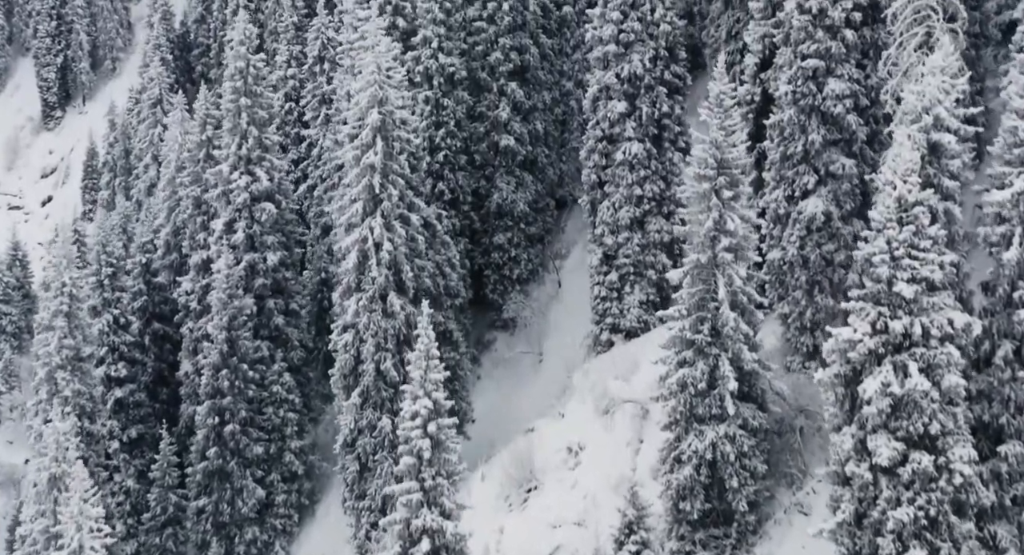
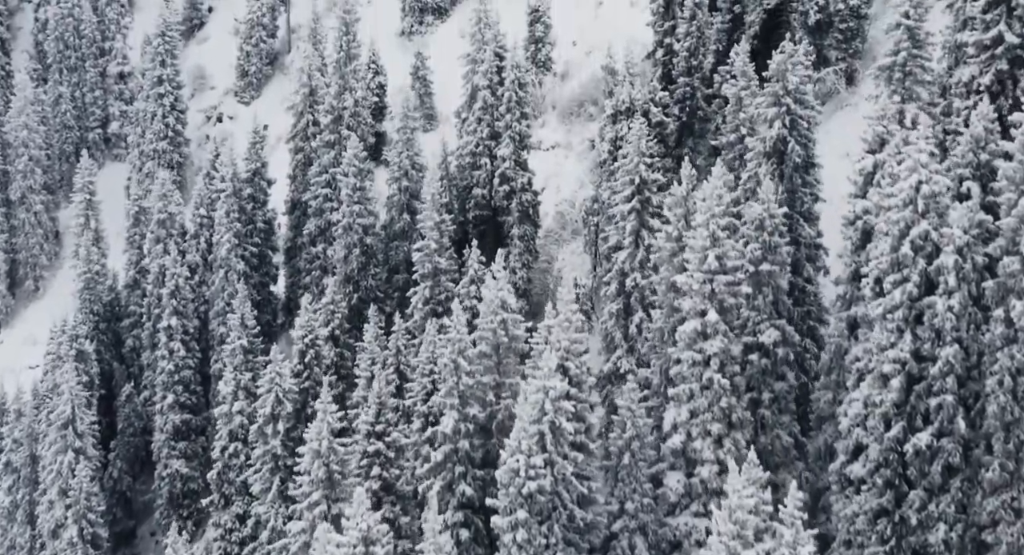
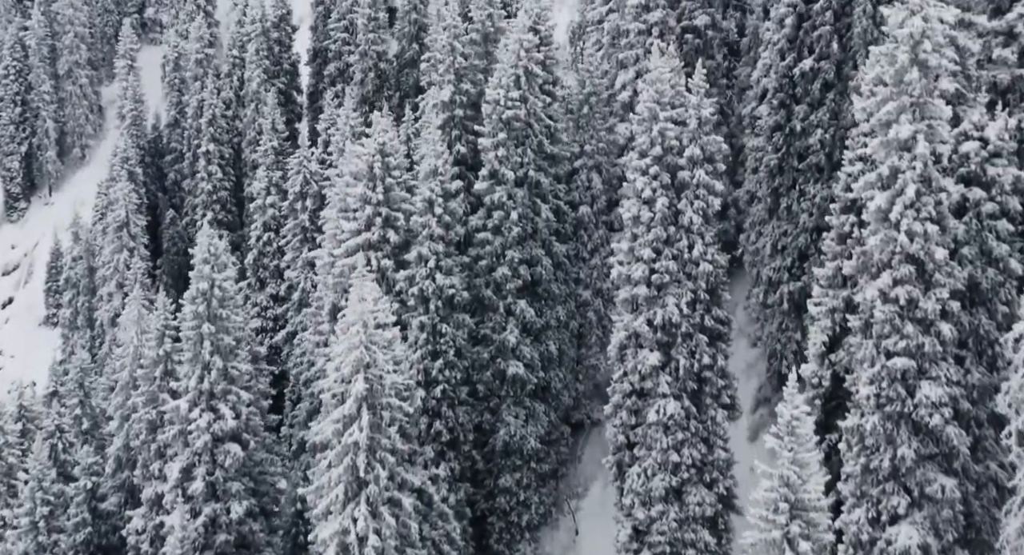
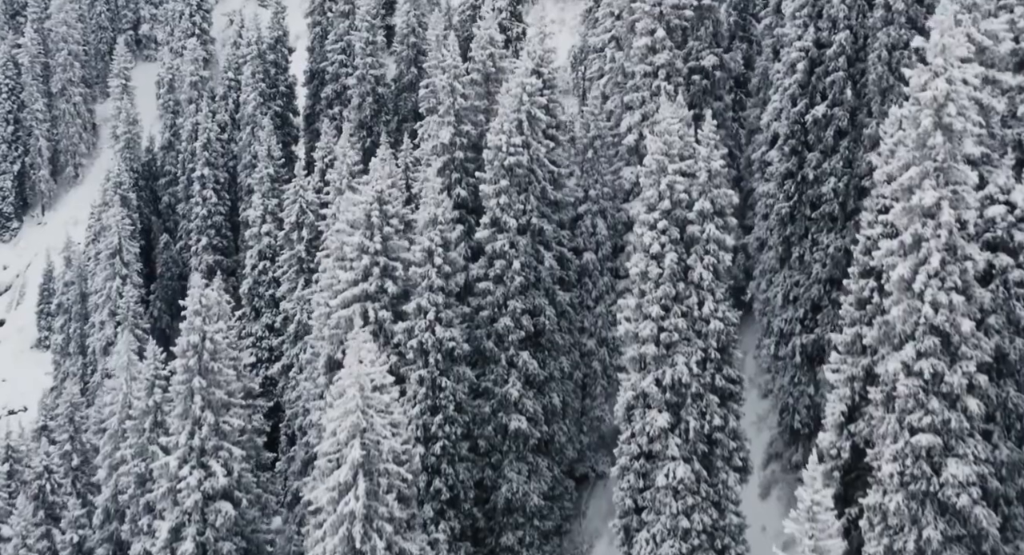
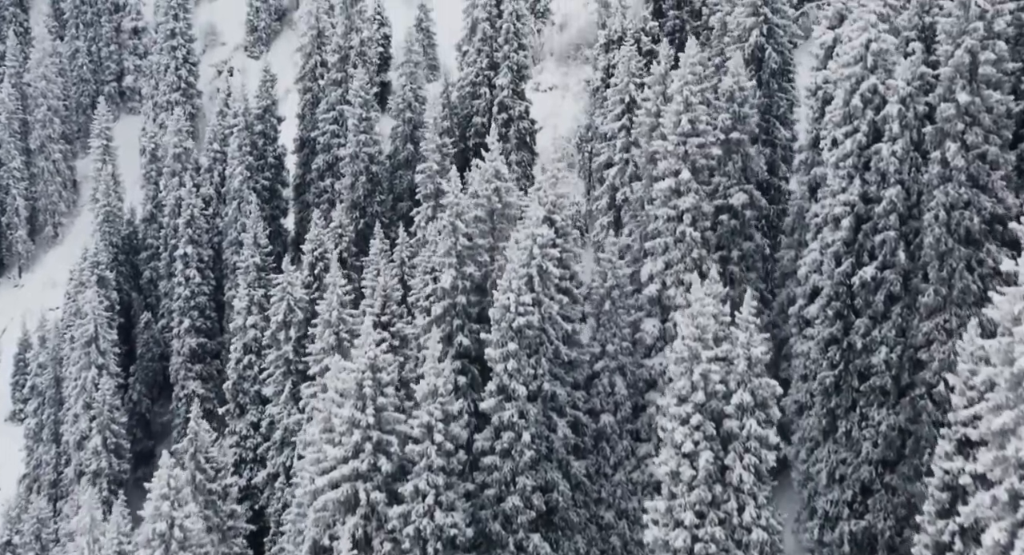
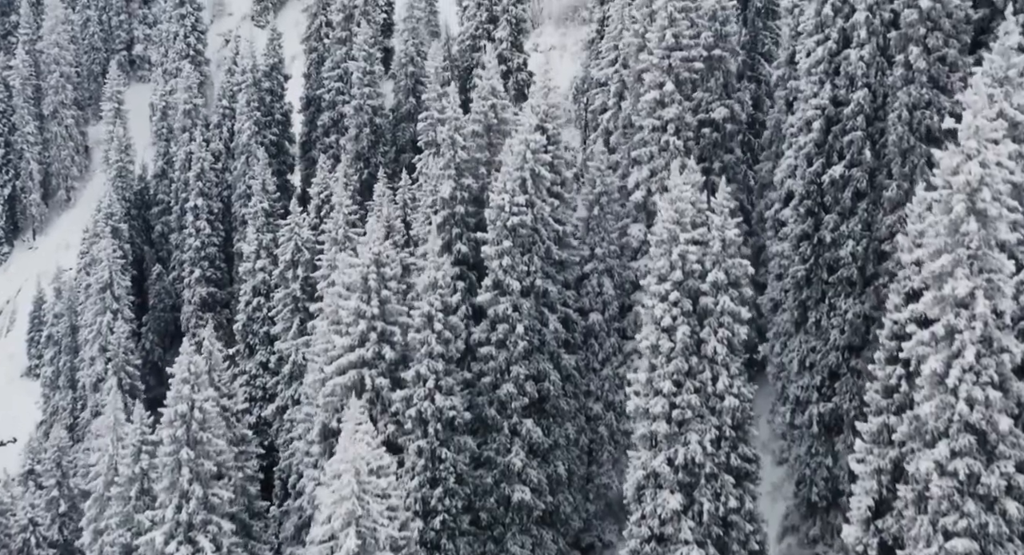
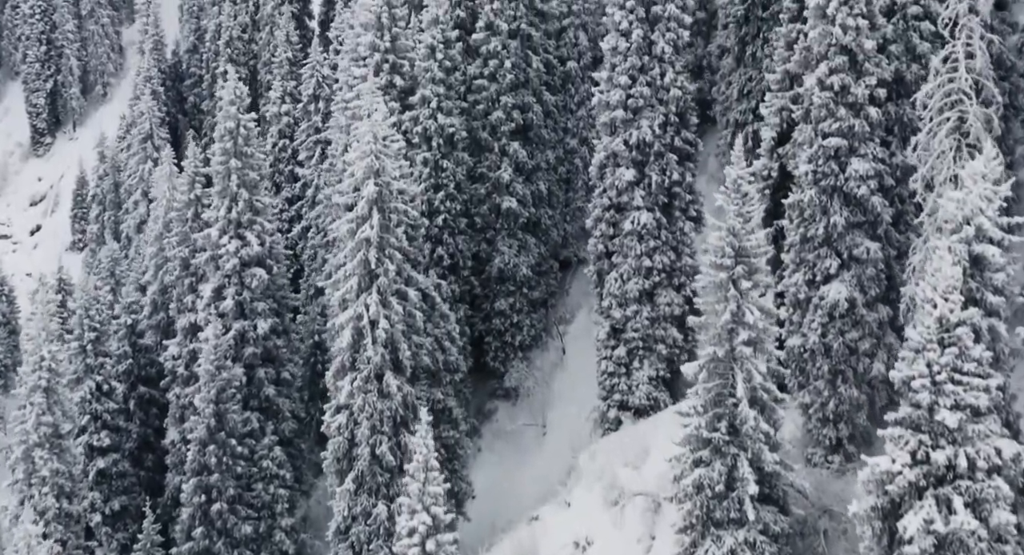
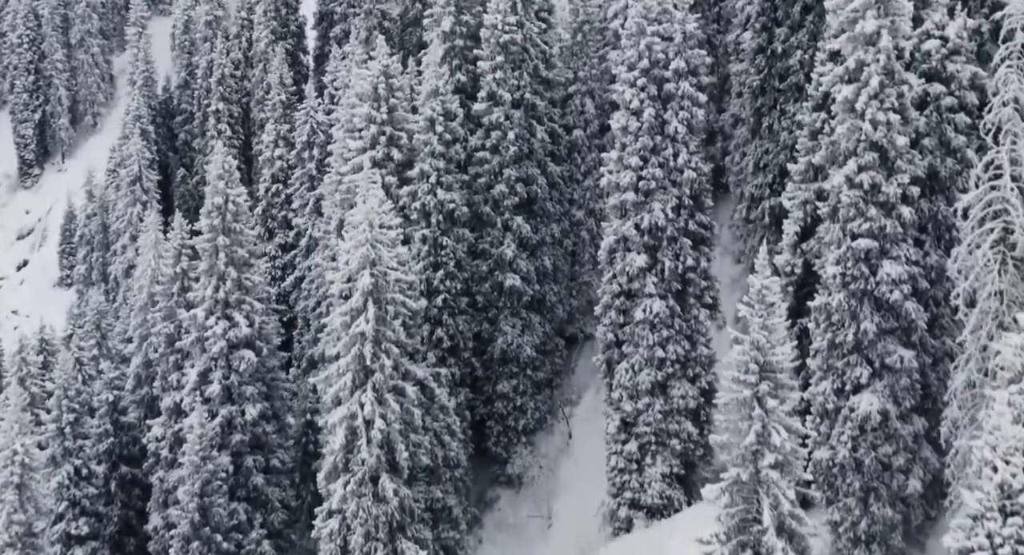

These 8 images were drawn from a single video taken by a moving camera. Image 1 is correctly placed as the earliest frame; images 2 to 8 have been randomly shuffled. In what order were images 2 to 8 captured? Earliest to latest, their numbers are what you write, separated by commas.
7, 8, 3, 4, 6, 5, 2
